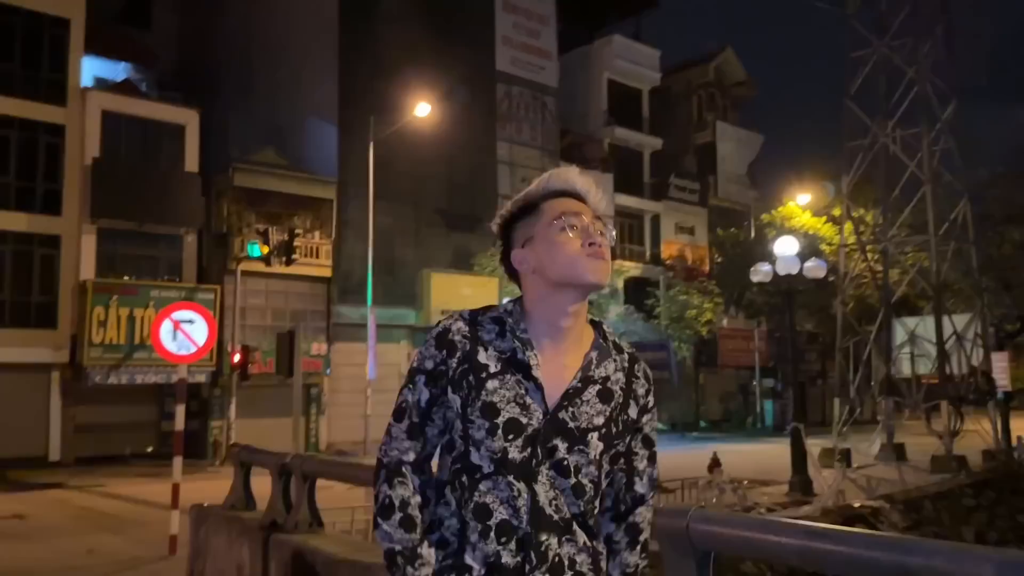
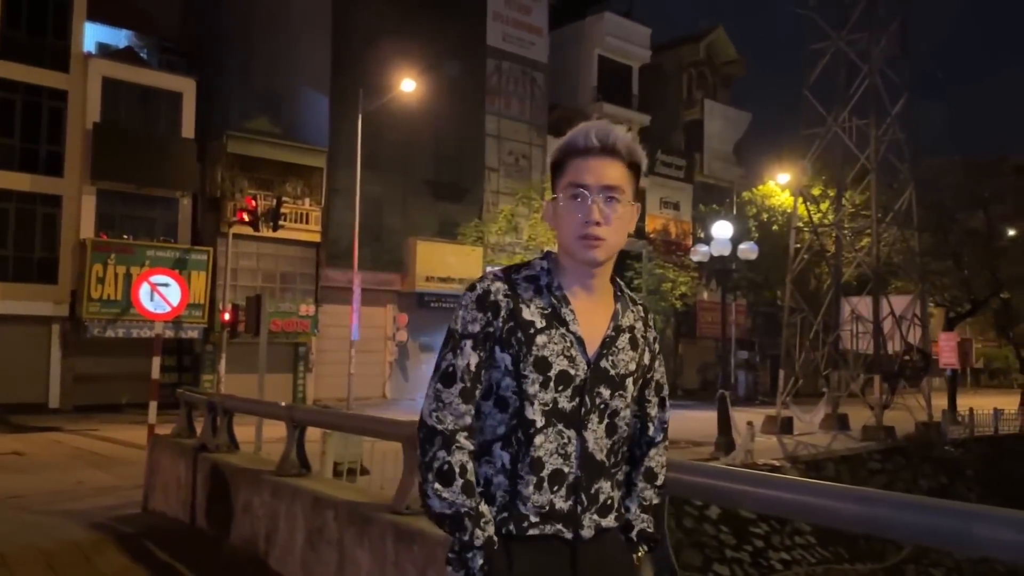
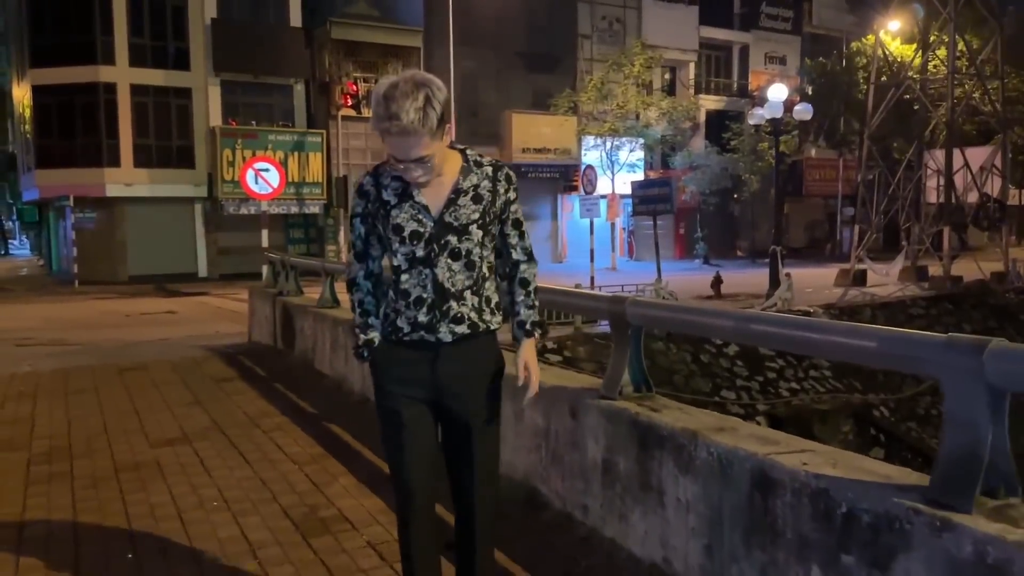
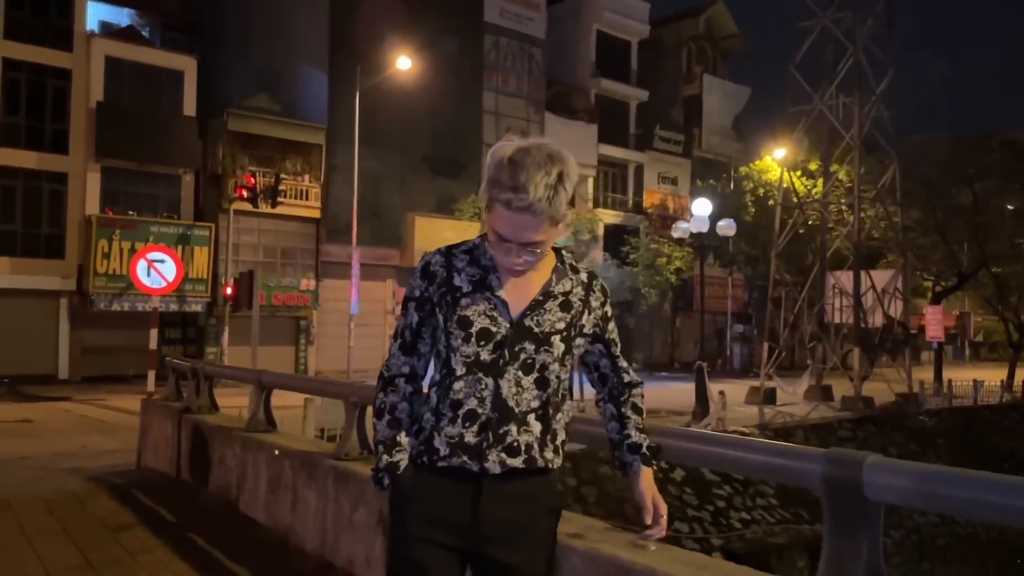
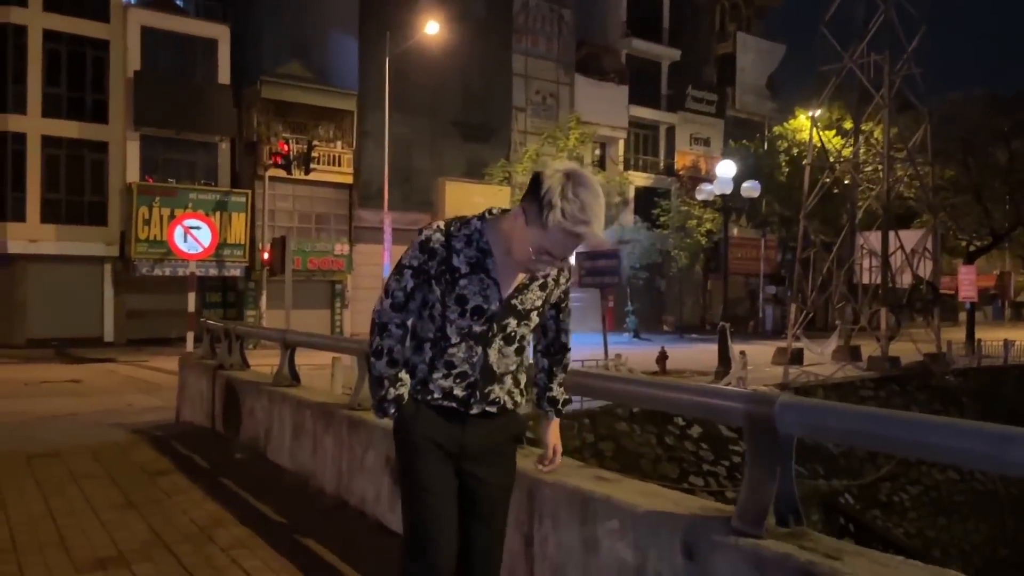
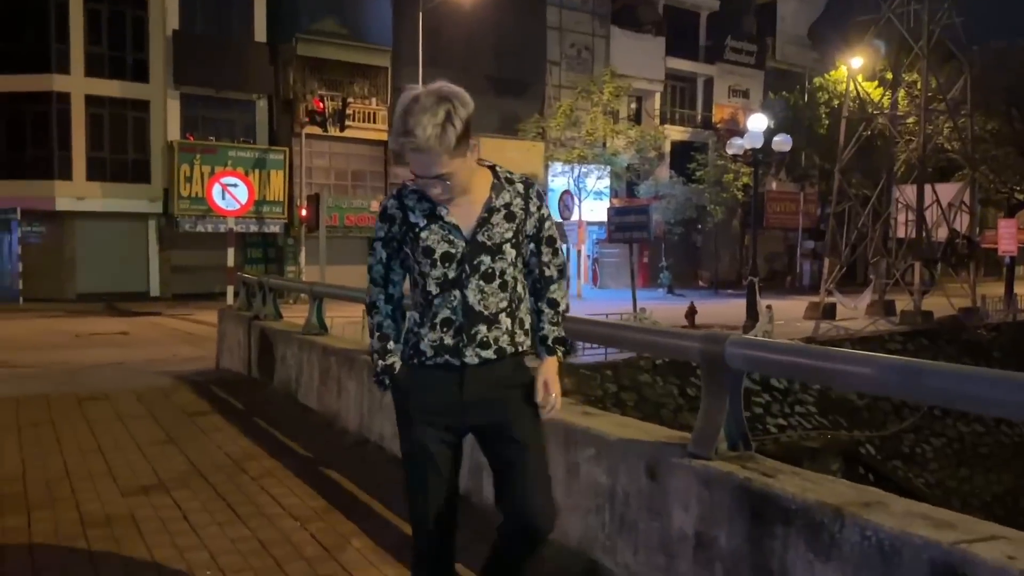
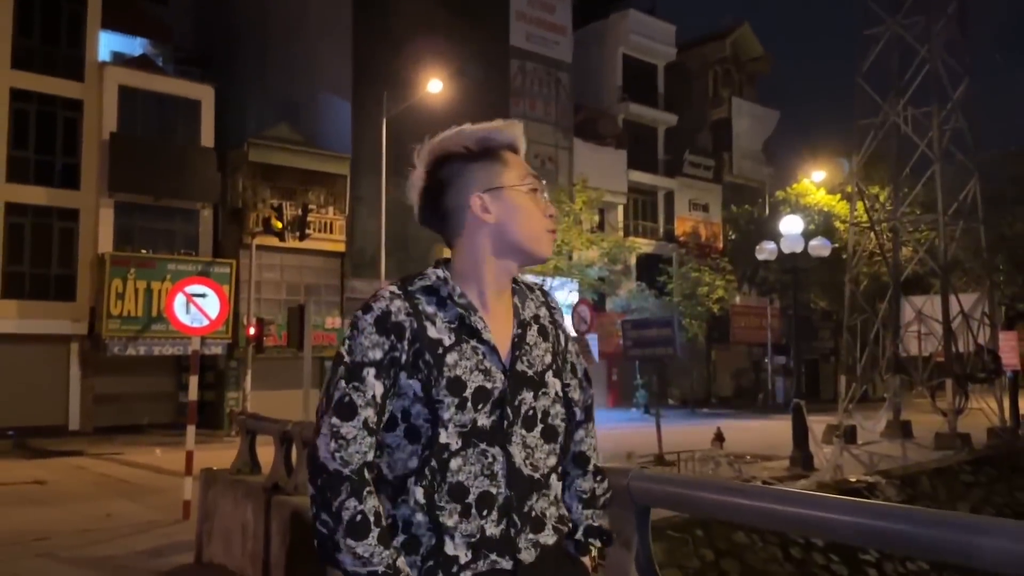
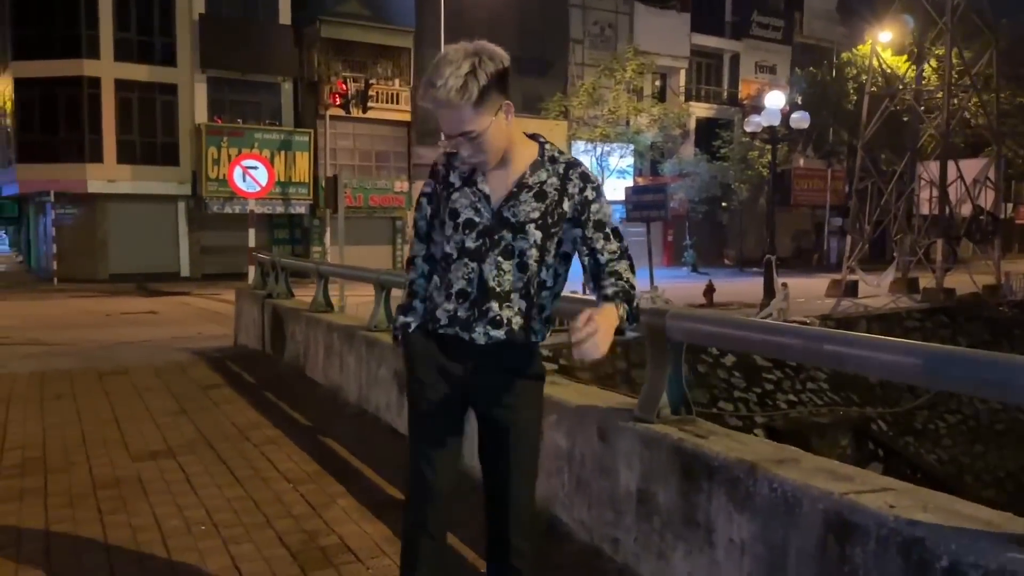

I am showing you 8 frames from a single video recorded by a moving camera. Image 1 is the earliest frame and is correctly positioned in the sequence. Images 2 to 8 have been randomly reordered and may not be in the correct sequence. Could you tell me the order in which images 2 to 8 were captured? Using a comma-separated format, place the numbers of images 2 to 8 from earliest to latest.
7, 2, 4, 5, 6, 8, 3
